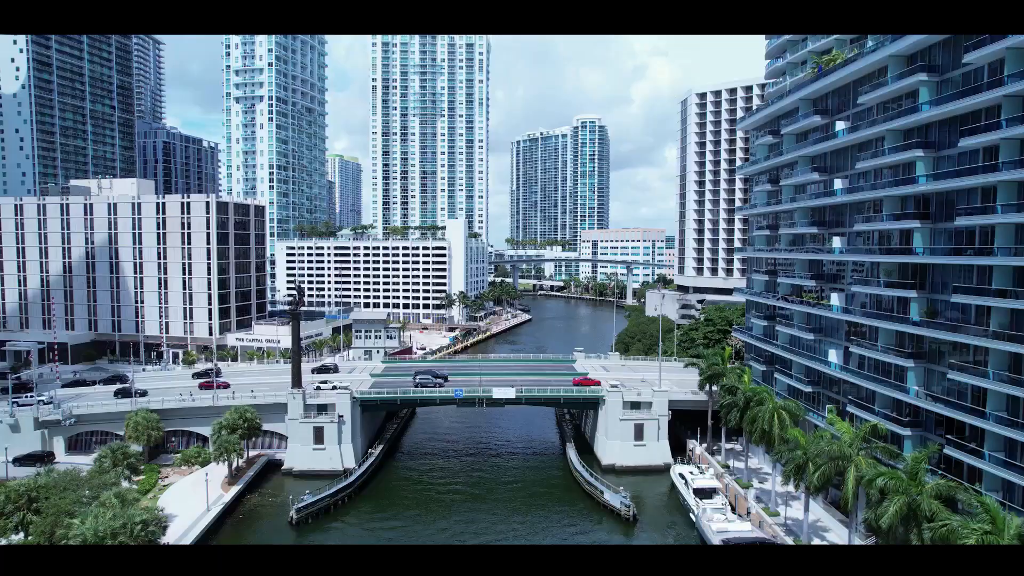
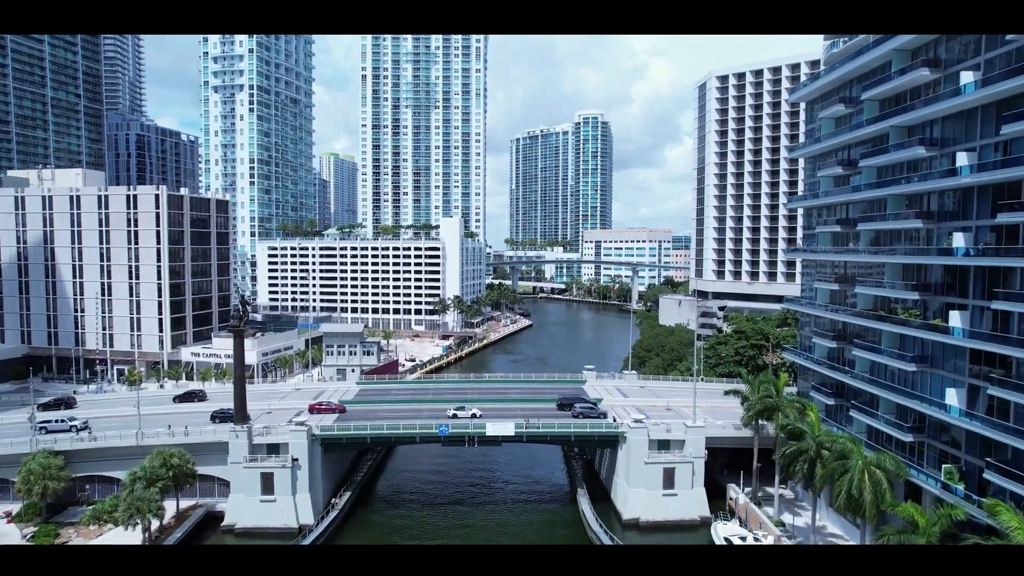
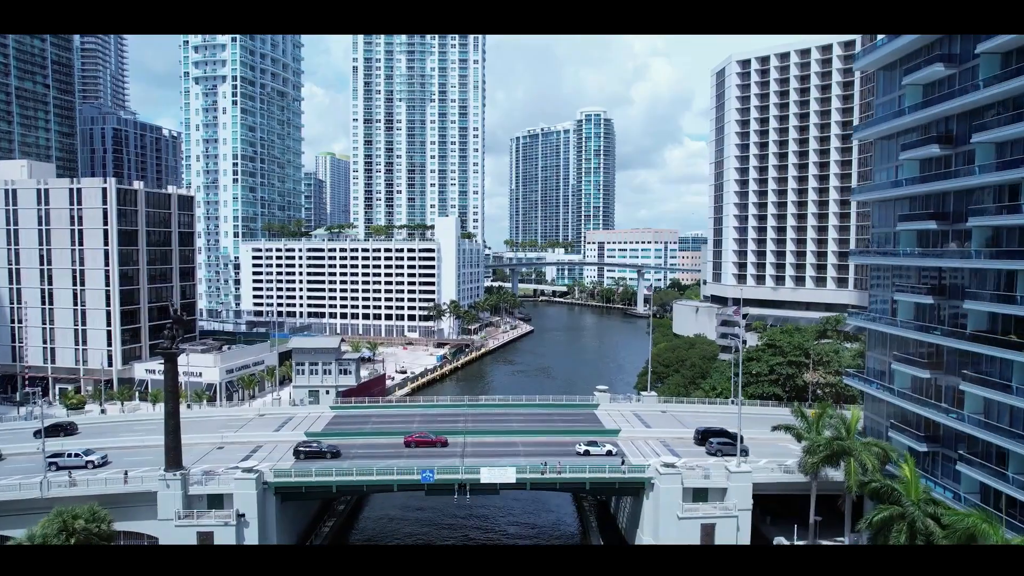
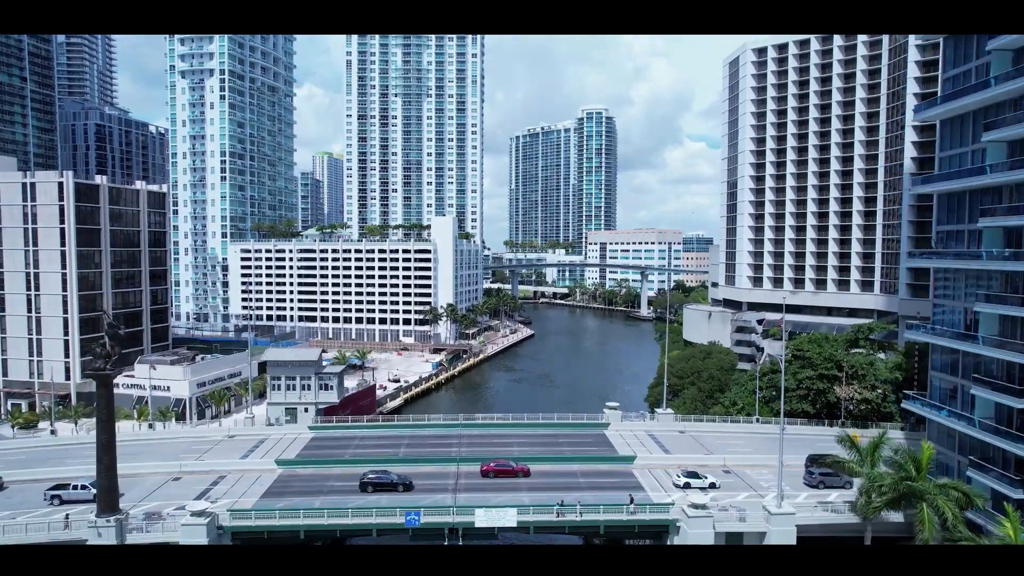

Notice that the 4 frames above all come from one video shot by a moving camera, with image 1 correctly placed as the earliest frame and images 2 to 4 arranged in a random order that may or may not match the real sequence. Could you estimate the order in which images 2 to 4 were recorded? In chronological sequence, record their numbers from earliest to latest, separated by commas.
2, 3, 4
